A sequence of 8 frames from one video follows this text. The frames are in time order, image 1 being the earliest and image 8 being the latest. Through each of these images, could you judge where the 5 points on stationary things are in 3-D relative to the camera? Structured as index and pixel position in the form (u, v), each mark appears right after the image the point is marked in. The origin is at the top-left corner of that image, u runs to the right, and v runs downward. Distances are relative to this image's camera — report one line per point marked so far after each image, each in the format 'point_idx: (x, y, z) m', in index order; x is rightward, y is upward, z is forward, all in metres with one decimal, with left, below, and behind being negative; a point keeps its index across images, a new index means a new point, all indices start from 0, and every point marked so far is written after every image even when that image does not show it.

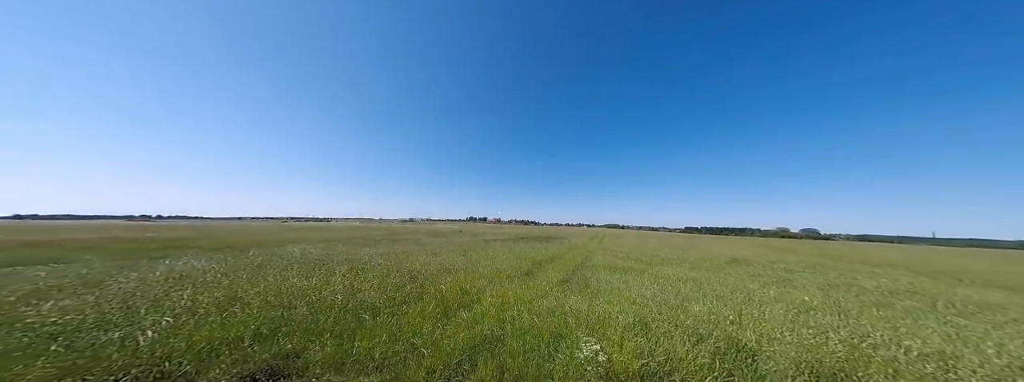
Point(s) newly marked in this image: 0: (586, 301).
0: (+2.9, -4.0, +8.6) m
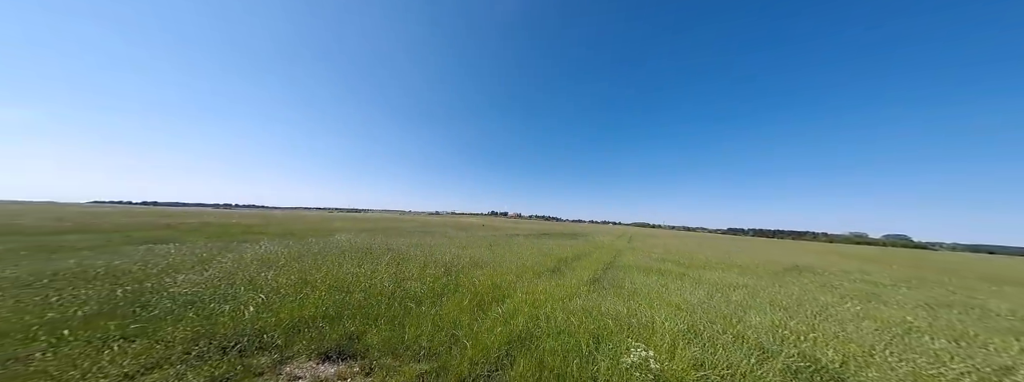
0: (+3.8, -3.9, +8.4) m
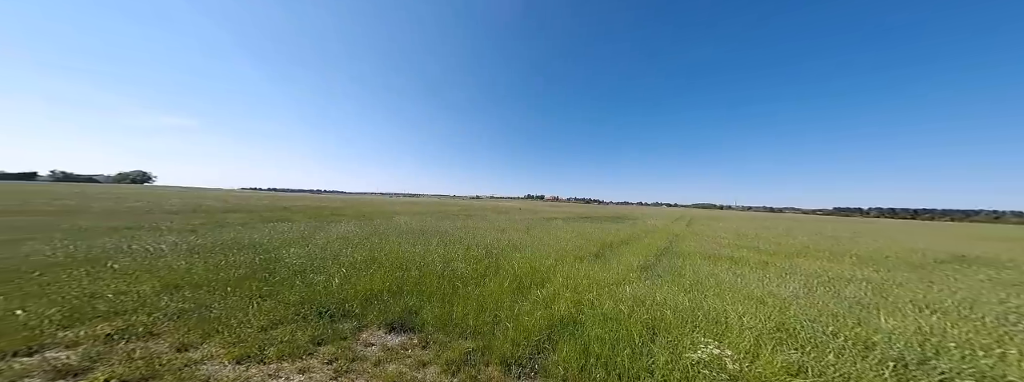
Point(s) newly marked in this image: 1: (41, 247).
0: (+5.3, -3.1, +7.6) m
1: (-18.5, -2.3, +9.1) m
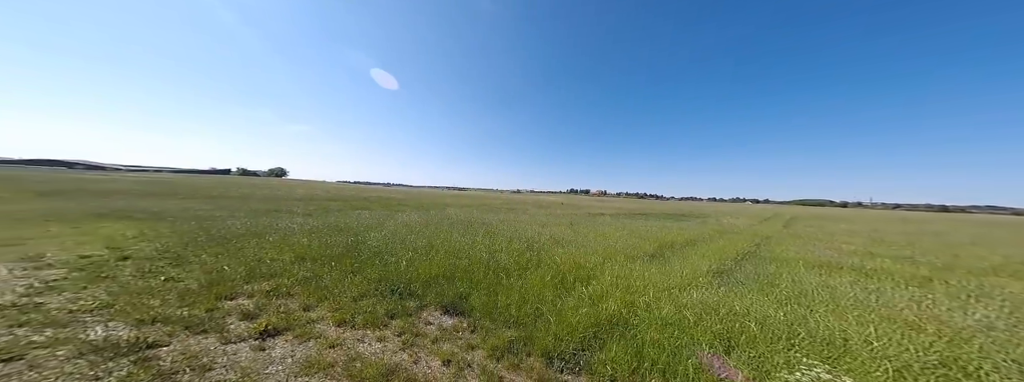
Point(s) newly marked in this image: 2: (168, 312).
0: (+6.6, -2.7, +6.0) m
1: (-15.9, -1.9, +13.7) m
2: (-8.3, -2.9, +6.2) m
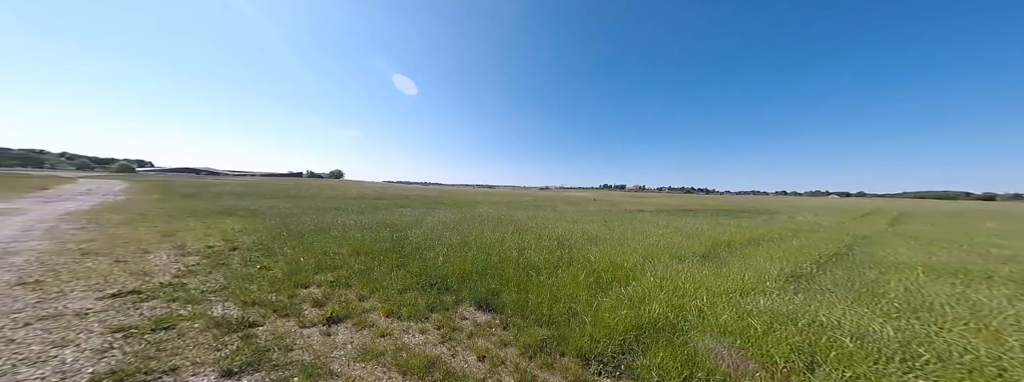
0: (+7.4, -2.4, +4.8) m
1: (-13.6, -1.9, +16.1) m
2: (-7.4, -3.0, +7.4) m
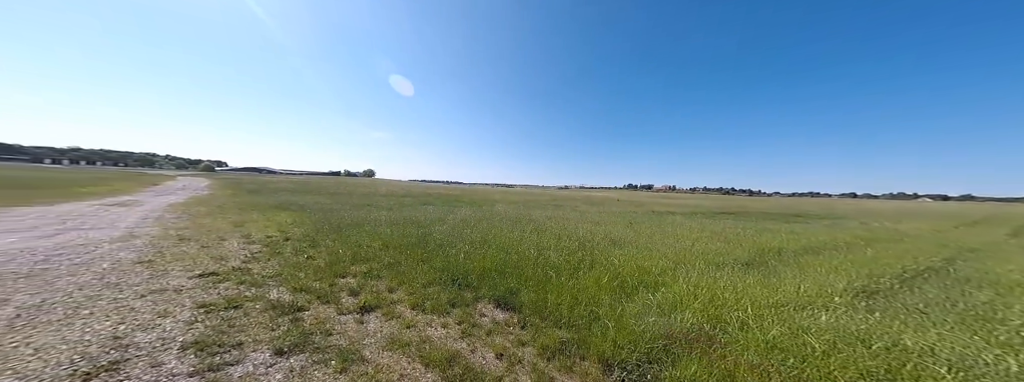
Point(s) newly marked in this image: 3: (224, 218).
0: (+7.7, -2.3, +3.8) m
1: (-11.9, -1.6, +17.5) m
2: (-6.7, -3.0, +8.2) m
3: (-20.3, -1.9, +17.7) m
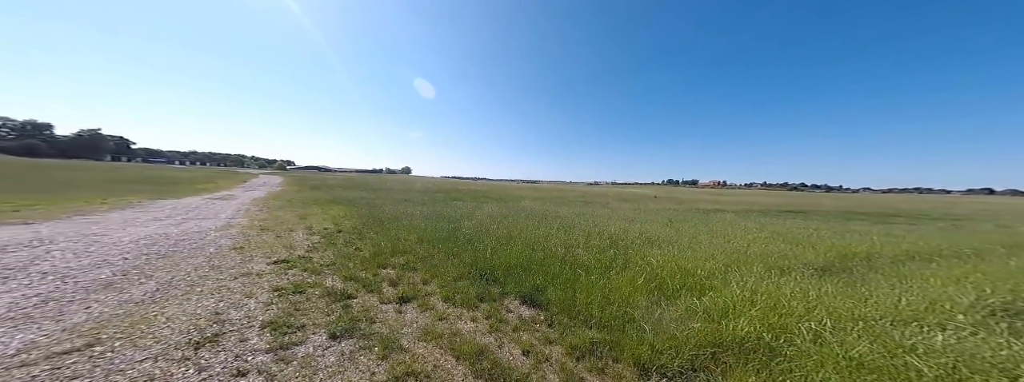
0: (+8.0, -2.1, +2.7) m
1: (-9.5, -1.3, +18.8) m
2: (-5.6, -2.9, +9.0) m
3: (-17.9, -1.7, +20.2) m
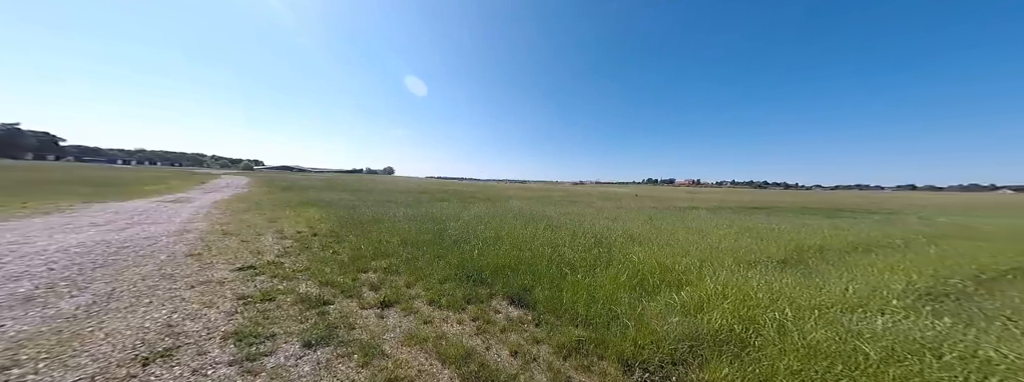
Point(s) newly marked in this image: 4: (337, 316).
0: (+7.9, -2.2, +3.3) m
1: (-10.7, -1.5, +18.2) m
2: (-6.1, -2.9, +8.6) m
3: (-19.1, -1.8, +19.0) m
4: (-4.5, -3.2, +6.5) m
